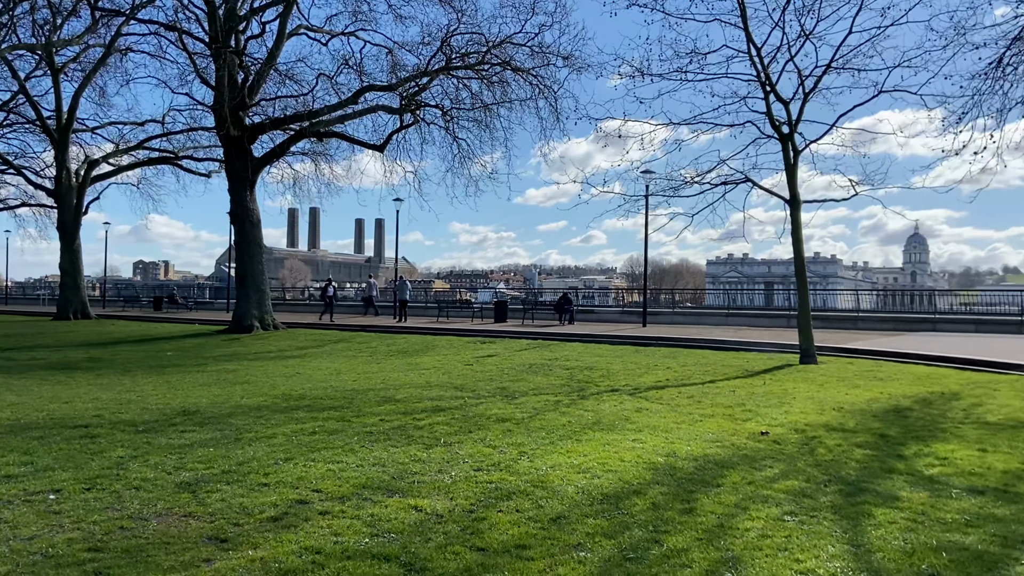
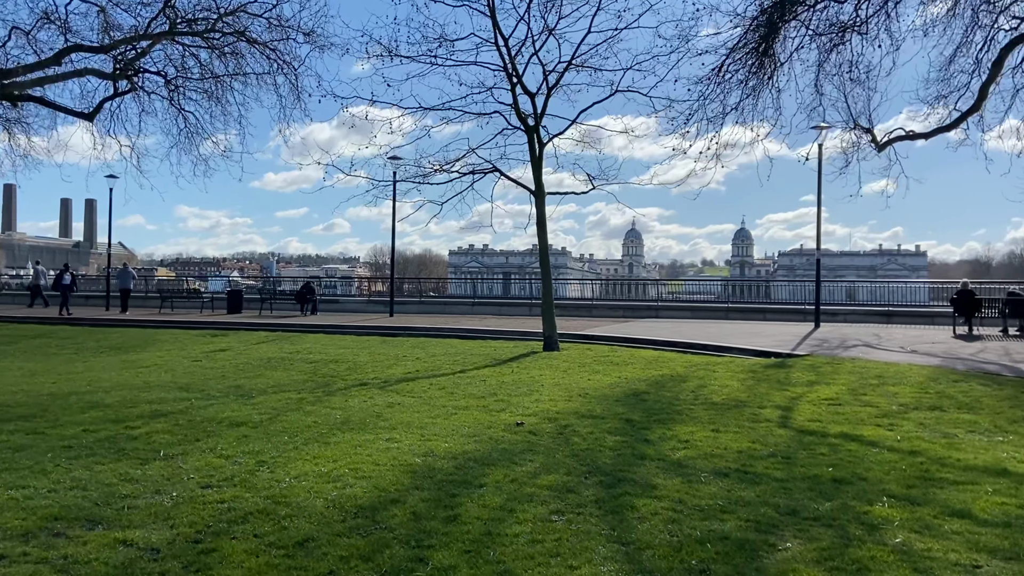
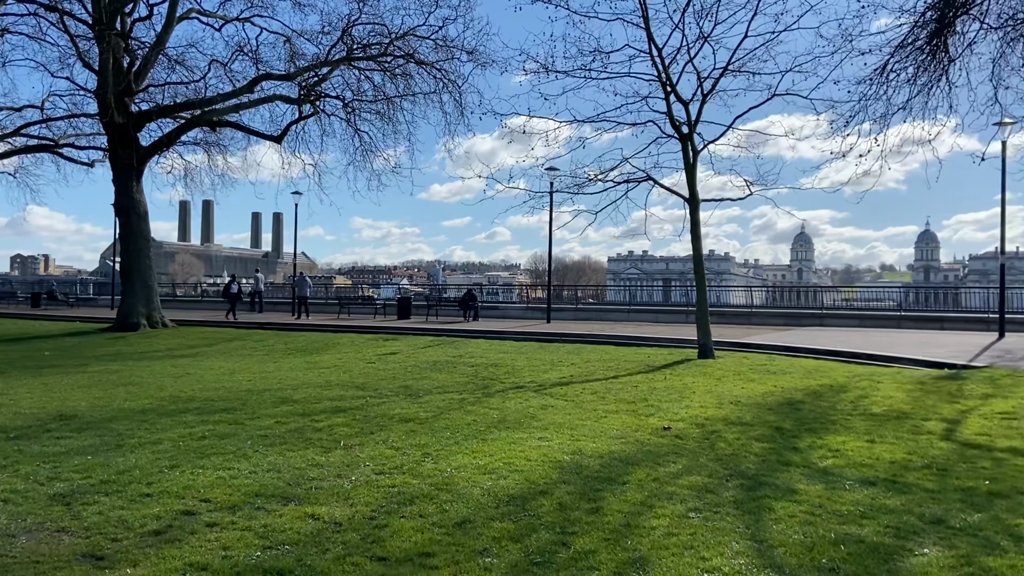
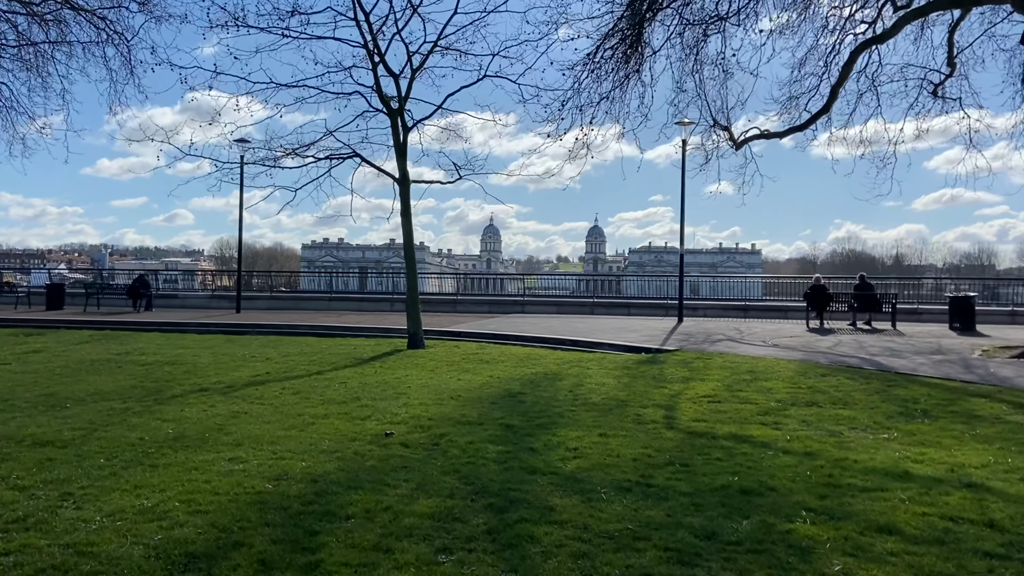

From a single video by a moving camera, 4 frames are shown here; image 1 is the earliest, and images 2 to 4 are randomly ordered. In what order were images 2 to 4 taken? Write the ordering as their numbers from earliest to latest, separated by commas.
3, 2, 4
